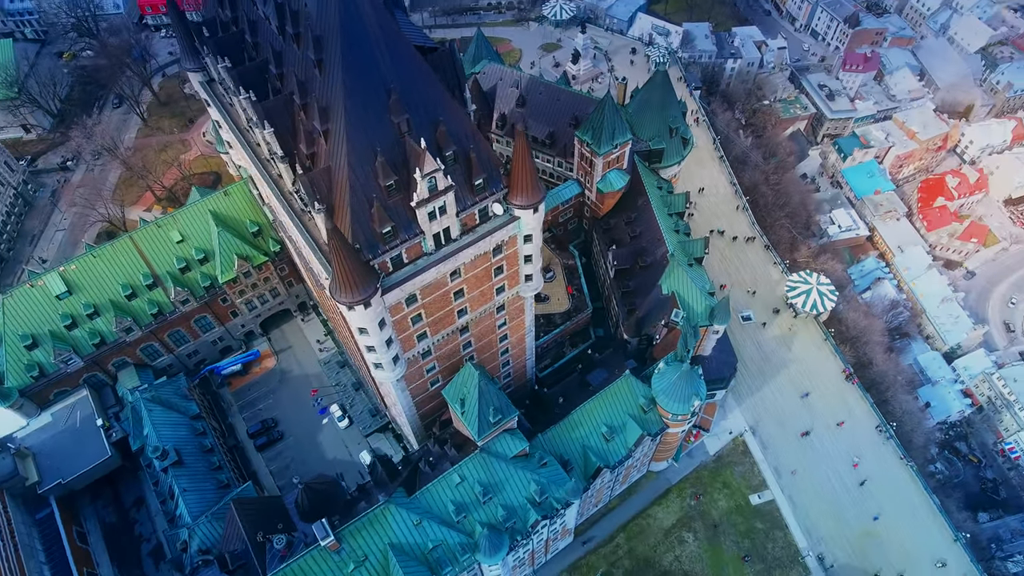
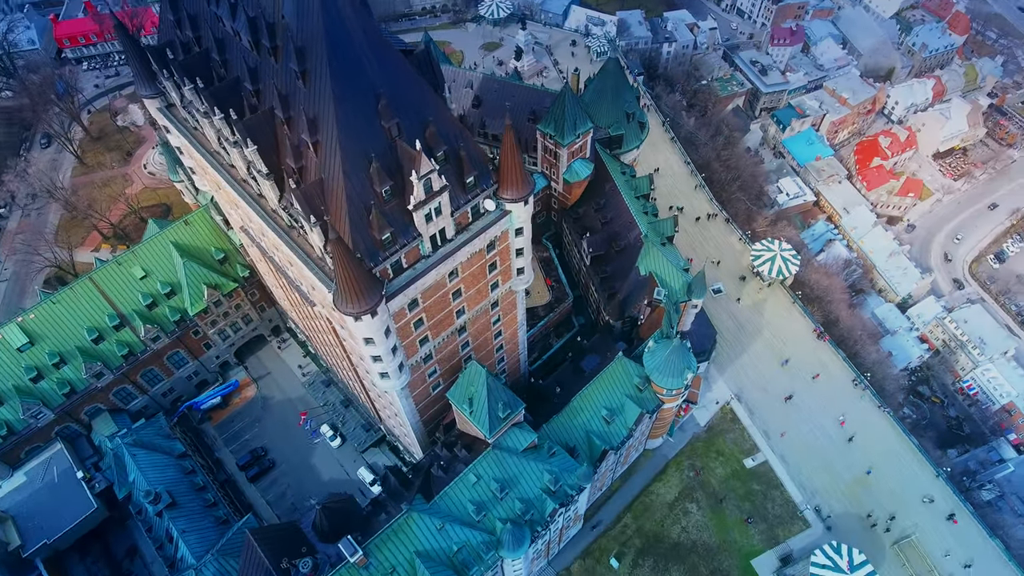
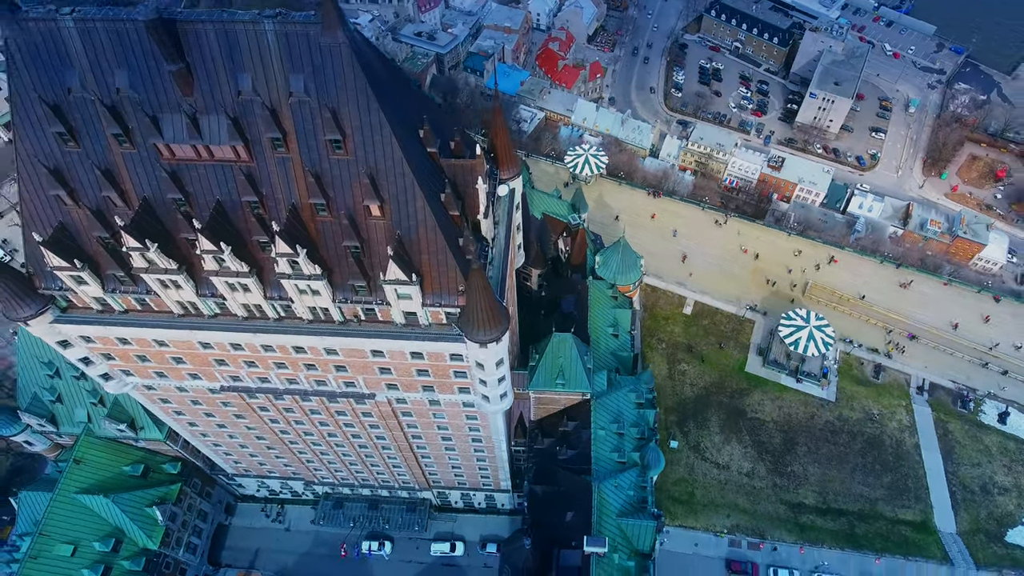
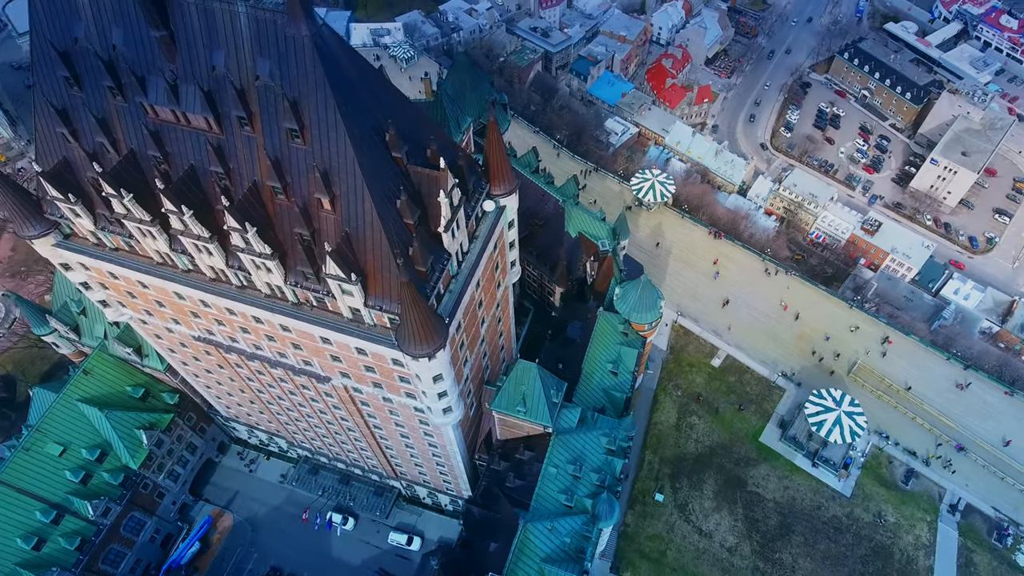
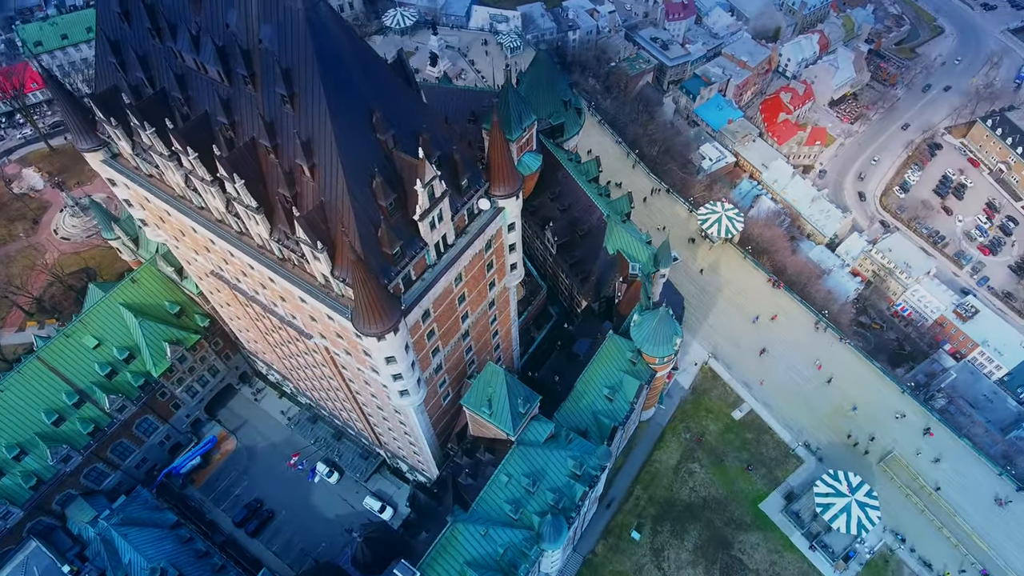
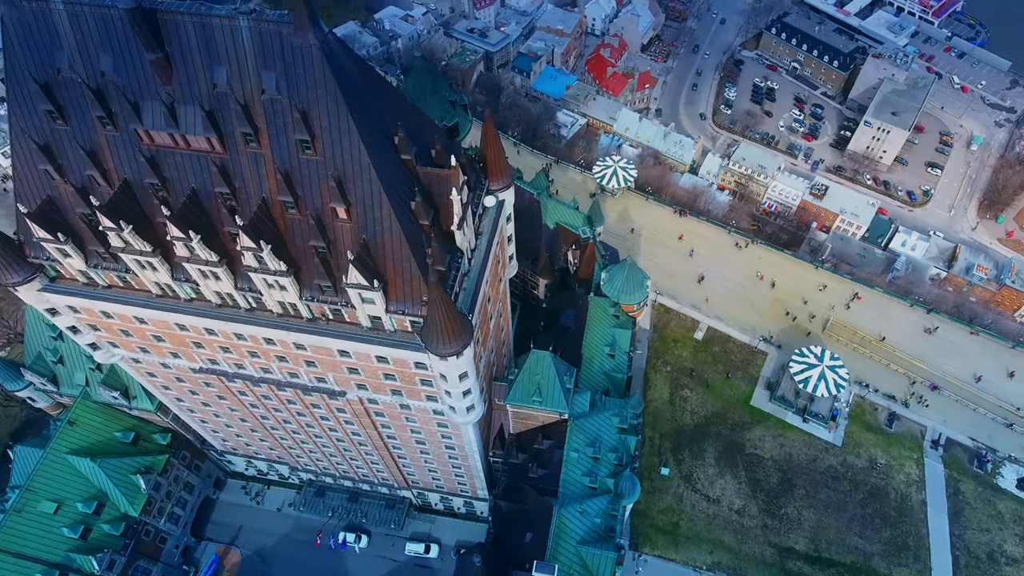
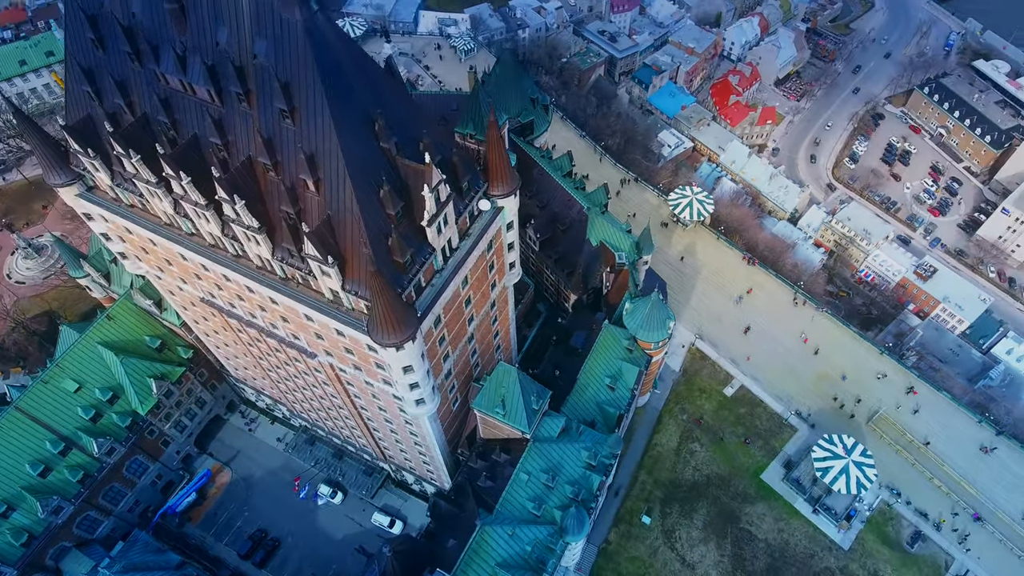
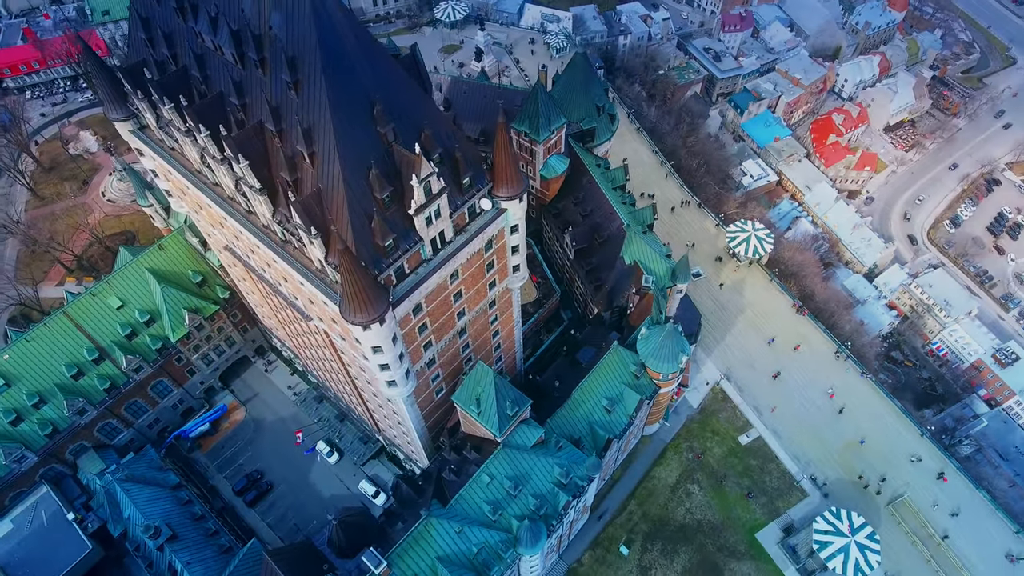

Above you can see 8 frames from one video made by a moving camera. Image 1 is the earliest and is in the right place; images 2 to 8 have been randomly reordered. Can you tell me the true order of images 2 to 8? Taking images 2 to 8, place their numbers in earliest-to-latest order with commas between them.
2, 8, 5, 7, 4, 6, 3
